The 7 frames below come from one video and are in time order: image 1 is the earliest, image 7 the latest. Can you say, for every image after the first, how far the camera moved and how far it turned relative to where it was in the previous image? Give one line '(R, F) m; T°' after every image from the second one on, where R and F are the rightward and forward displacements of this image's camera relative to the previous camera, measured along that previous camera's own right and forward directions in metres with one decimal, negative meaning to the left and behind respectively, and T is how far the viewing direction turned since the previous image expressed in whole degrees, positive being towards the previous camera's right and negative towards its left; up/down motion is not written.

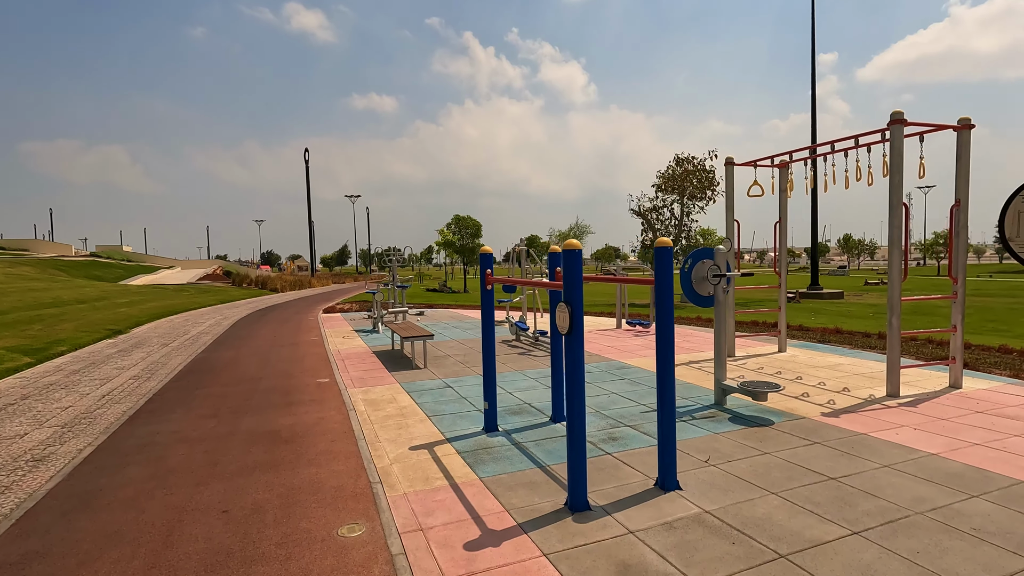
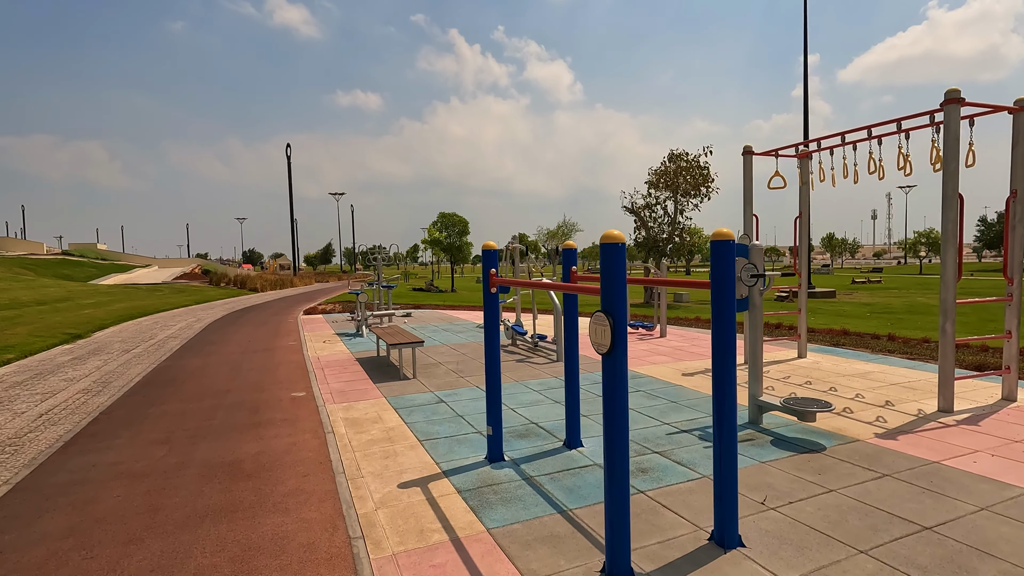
(-0.2, +0.8) m; +1°
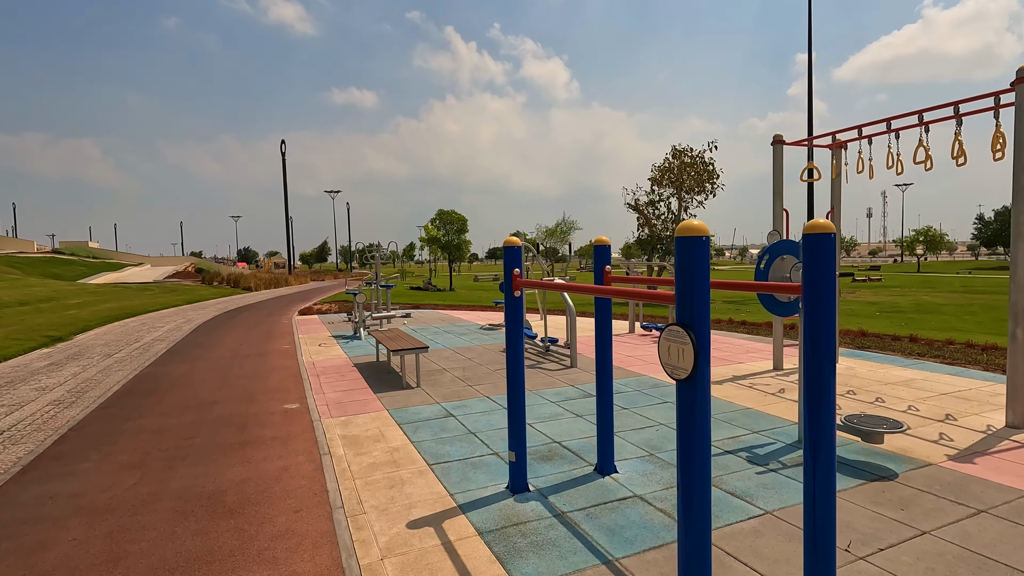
(-0.2, +0.6) m; 0°
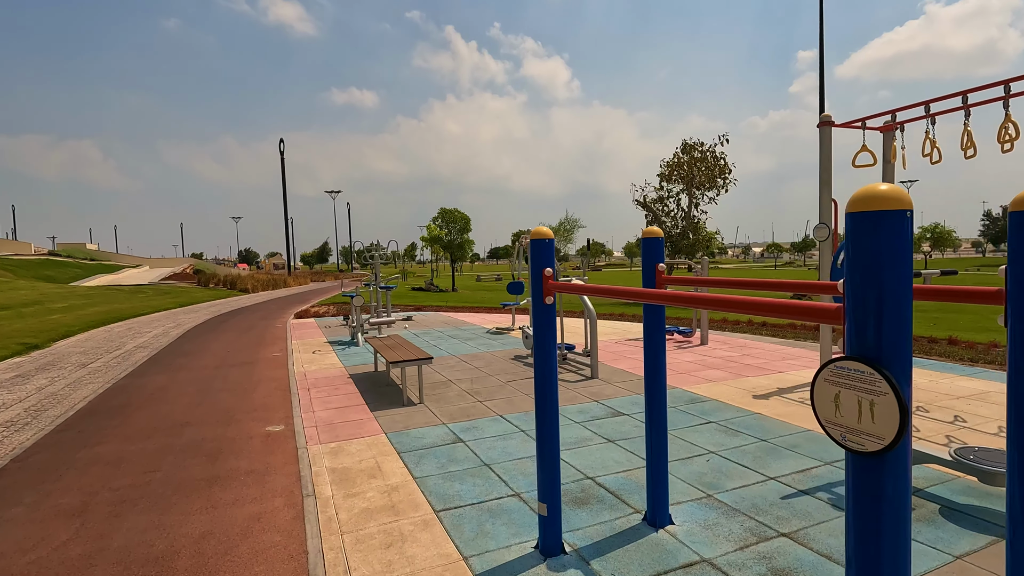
(-0.2, +0.9) m; 0°
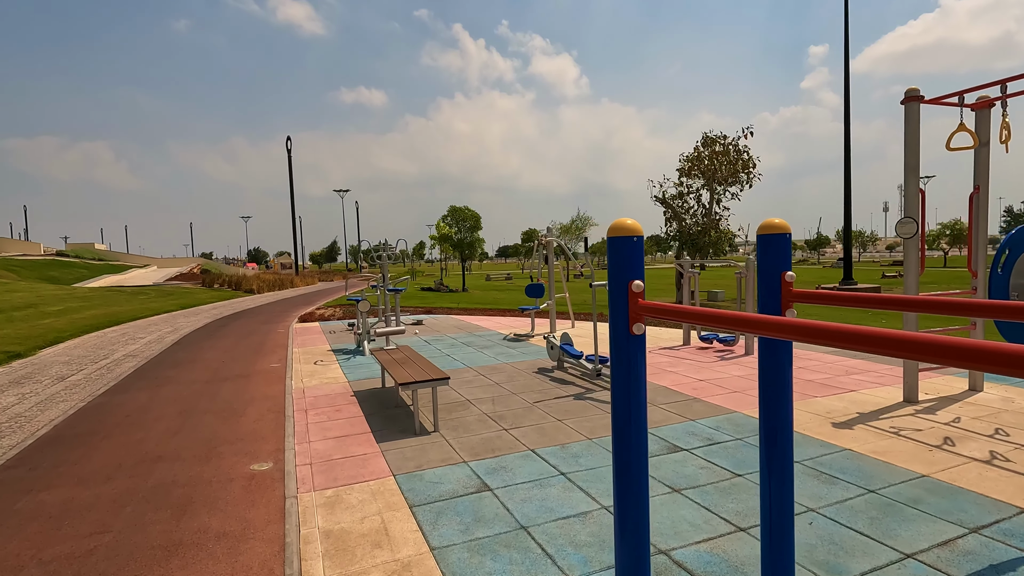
(-0.2, +1.0) m; -1°
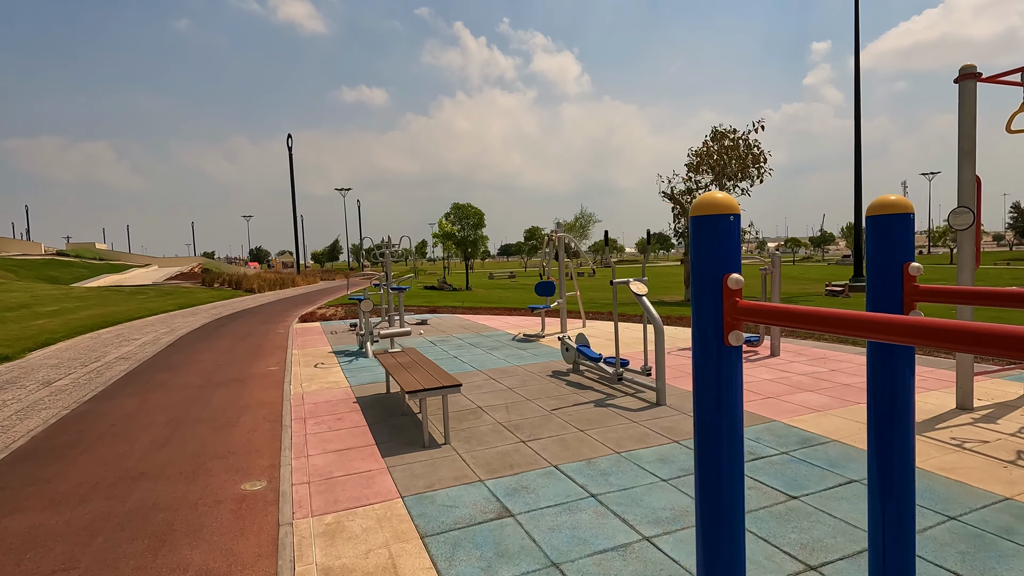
(-0.1, +0.5) m; 0°
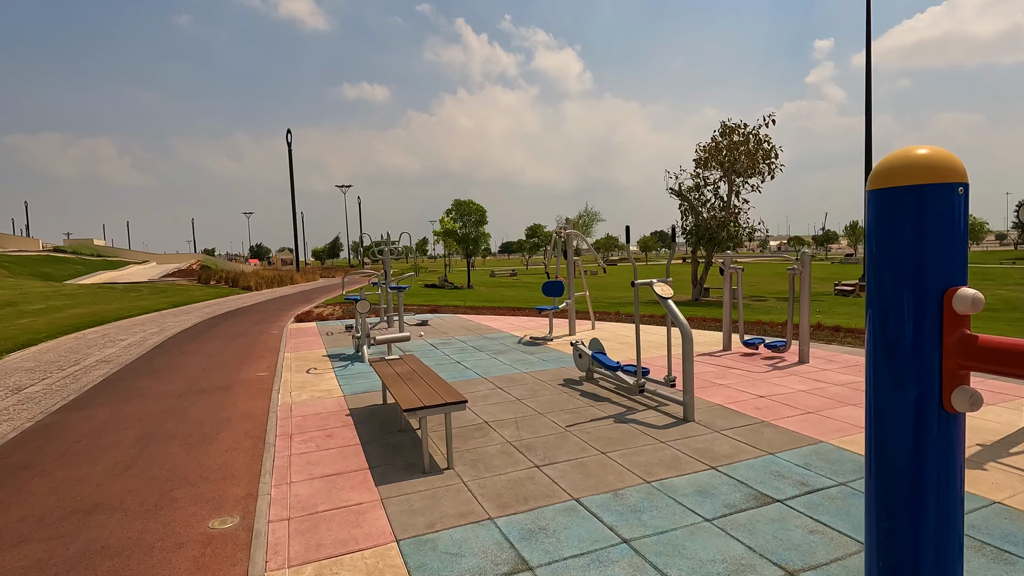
(-0.1, +0.6) m; 0°
